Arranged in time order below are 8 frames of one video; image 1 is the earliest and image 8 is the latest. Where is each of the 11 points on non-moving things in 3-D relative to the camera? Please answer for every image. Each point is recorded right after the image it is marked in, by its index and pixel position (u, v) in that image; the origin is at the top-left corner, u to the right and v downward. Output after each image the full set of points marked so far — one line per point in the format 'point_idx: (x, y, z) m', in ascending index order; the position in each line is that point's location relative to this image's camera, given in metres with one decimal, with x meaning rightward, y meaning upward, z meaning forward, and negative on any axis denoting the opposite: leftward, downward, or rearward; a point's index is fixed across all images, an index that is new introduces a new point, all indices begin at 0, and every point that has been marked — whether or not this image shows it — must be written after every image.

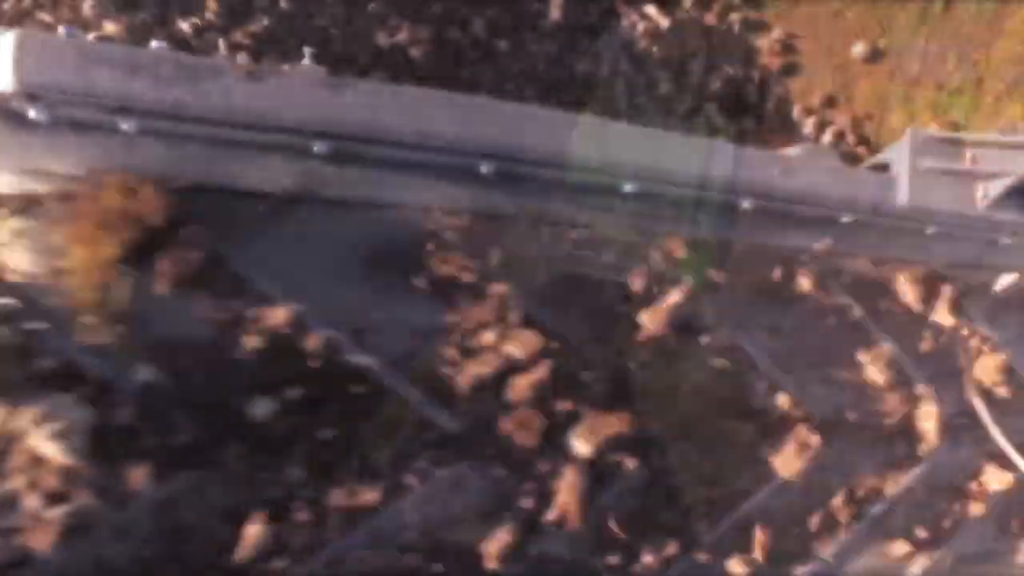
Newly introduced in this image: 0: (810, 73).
0: (+1.5, +1.0, +3.4) m
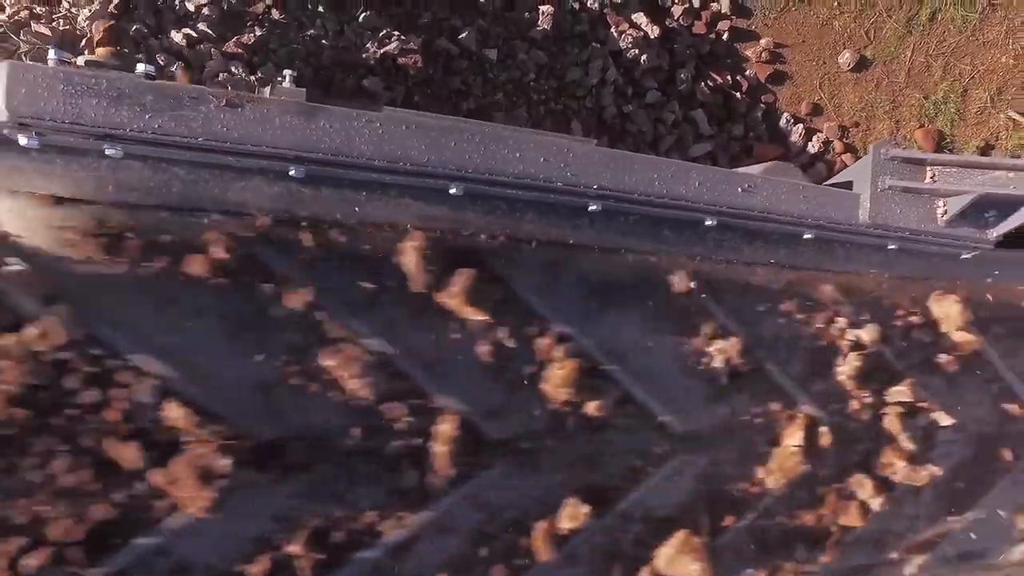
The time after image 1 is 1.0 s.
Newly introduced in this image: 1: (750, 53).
0: (+1.4, +1.0, +3.4) m
1: (+1.2, +1.2, +3.4) m
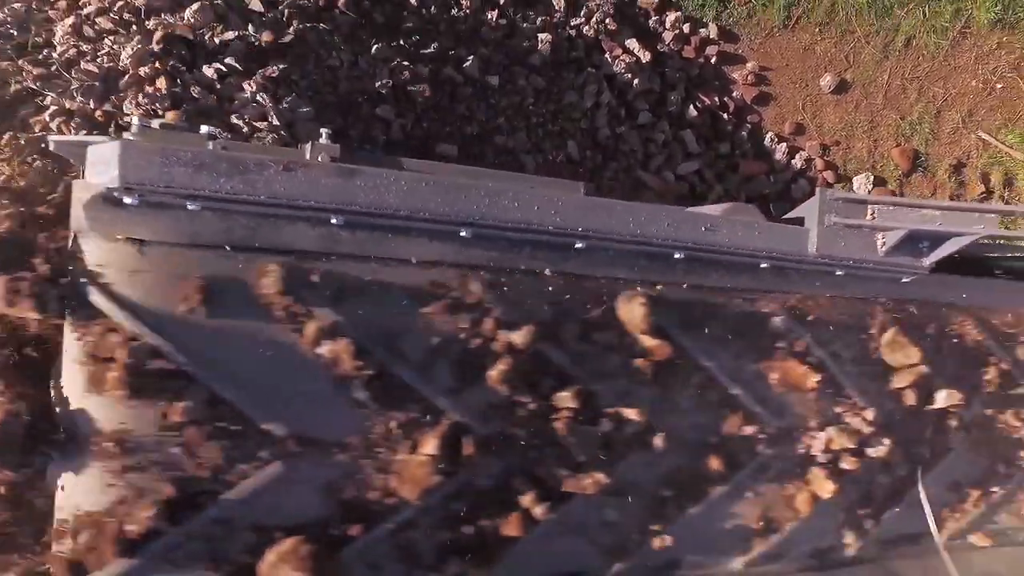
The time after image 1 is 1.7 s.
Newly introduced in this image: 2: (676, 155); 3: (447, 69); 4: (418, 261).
0: (+1.4, +1.0, +3.6) m
1: (+1.2, +1.1, +3.6) m
2: (+0.8, +0.7, +3.4) m
3: (-0.3, +0.9, +3.0) m
4: (-0.2, +0.1, +1.4) m
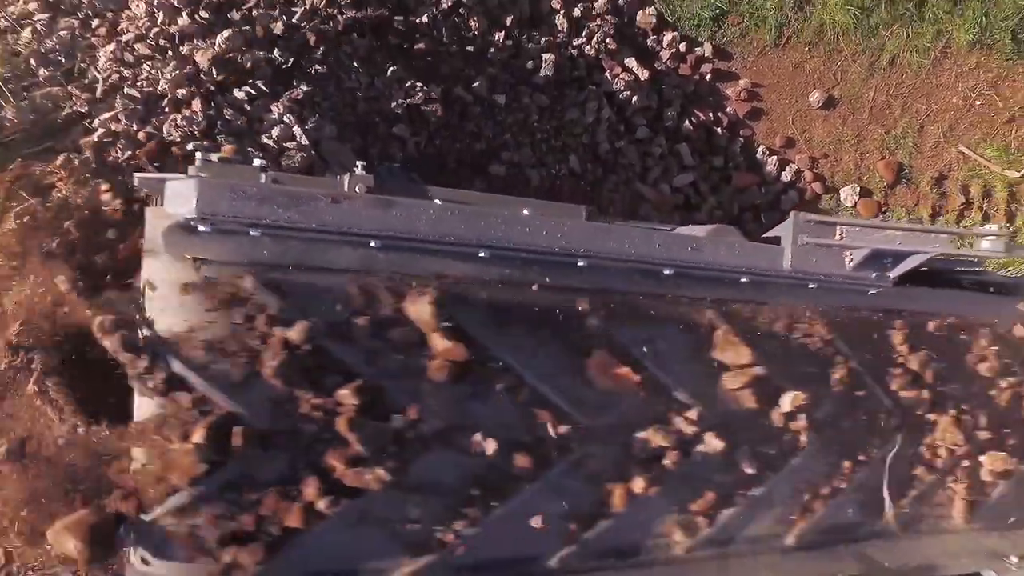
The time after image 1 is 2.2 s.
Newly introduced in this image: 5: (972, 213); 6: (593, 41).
0: (+1.4, +0.9, +3.9) m
1: (+1.2, +1.1, +3.8) m
2: (+0.8, +0.6, +3.6) m
3: (-0.3, +0.9, +3.2) m
4: (-0.2, 0.0, +1.6) m
5: (+2.6, +0.4, +4.0) m
6: (+0.4, +1.3, +3.5) m
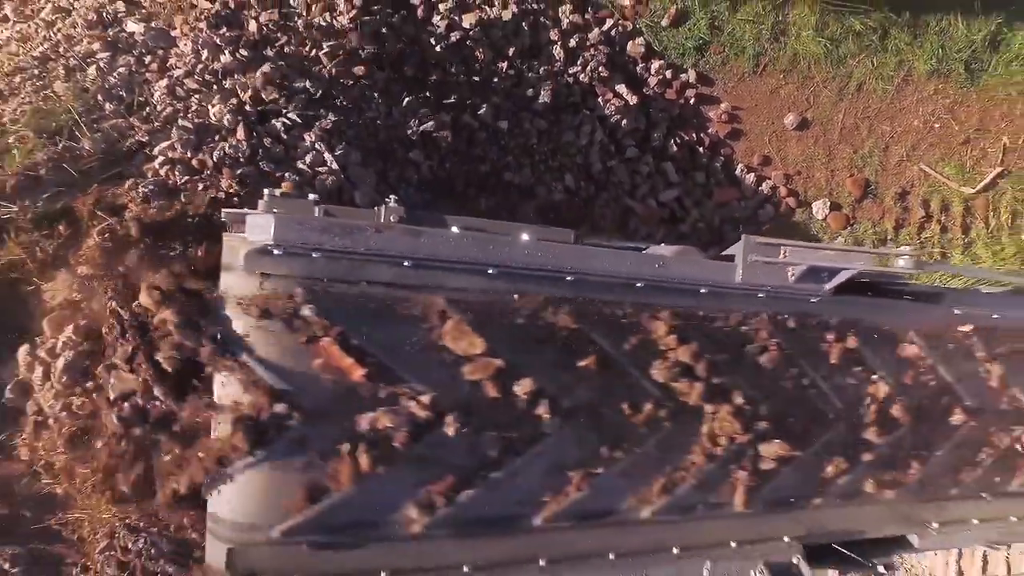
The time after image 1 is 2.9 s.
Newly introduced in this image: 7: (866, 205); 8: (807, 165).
0: (+1.5, +0.9, +4.3) m
1: (+1.2, +1.0, +4.2) m
2: (+0.8, +0.6, +4.0) m
3: (-0.2, +0.9, +3.6) m
4: (-0.1, 0.0, +2.0) m
5: (+2.6, +0.4, +4.4) m
6: (+0.4, +1.2, +3.9) m
7: (+2.2, +0.5, +4.4) m
8: (+1.8, +0.7, +4.3) m
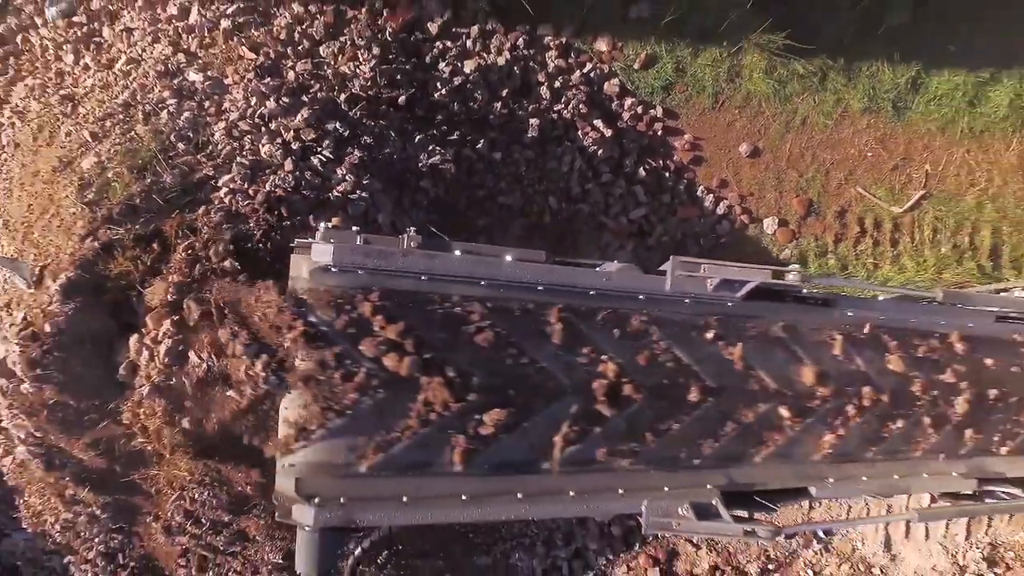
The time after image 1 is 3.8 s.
0: (+1.4, +0.9, +5.0) m
1: (+1.2, +1.0, +5.0) m
2: (+0.8, +0.6, +4.8) m
3: (-0.3, +0.9, +4.4) m
4: (-0.2, 0.0, +2.7) m
5: (+2.6, +0.3, +5.1) m
6: (+0.4, +1.2, +4.6) m
7: (+2.2, +0.5, +5.1) m
8: (+1.8, +0.7, +5.0) m
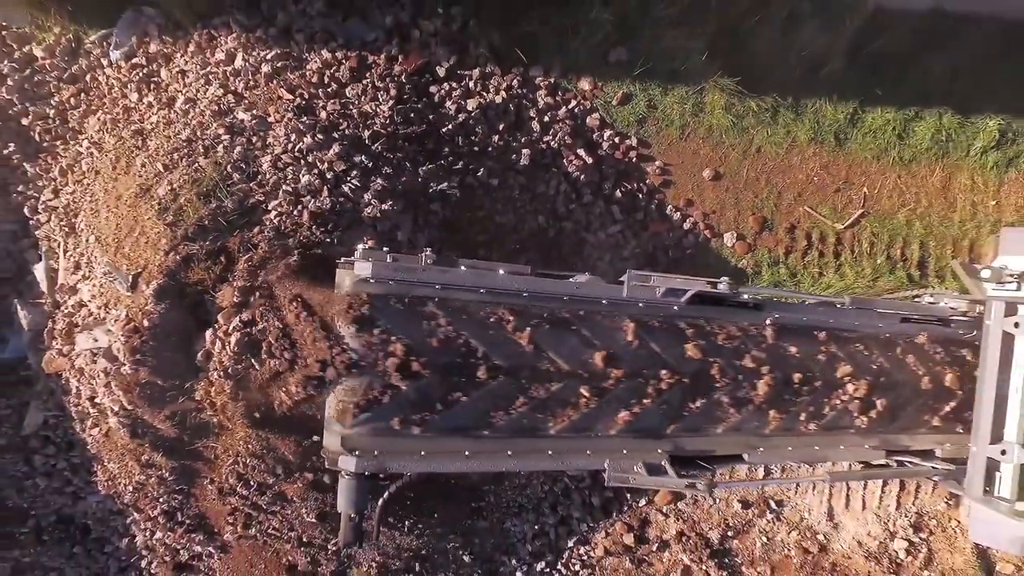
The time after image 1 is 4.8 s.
0: (+1.4, +0.8, +5.8) m
1: (+1.1, +1.0, +5.8) m
2: (+0.8, +0.5, +5.6) m
3: (-0.3, +0.8, +5.2) m
4: (-0.2, -0.1, +3.6) m
5: (+2.6, +0.3, +5.9) m
6: (+0.3, +1.2, +5.5) m
7: (+2.1, +0.4, +5.9) m
8: (+1.7, +0.7, +5.9) m
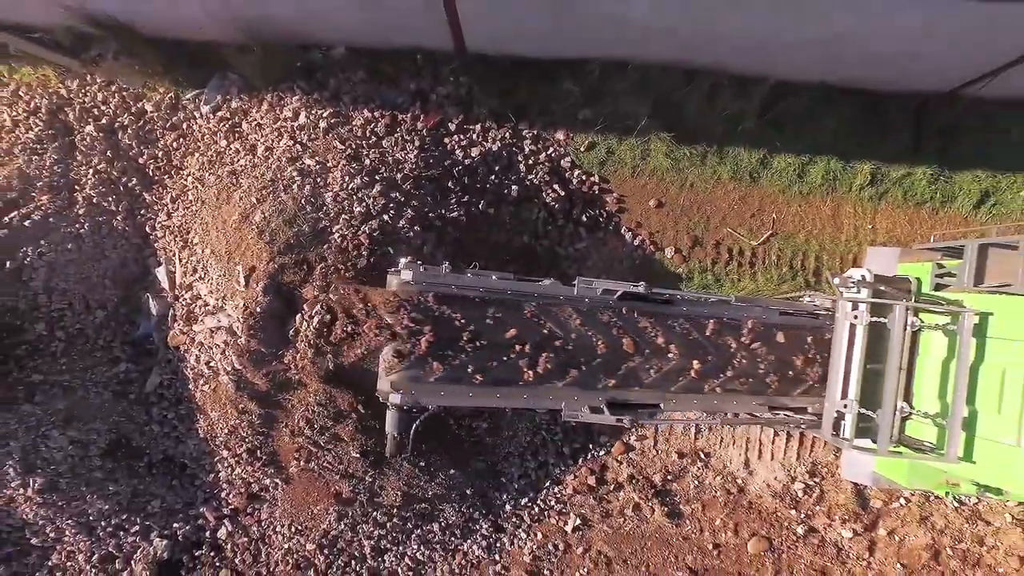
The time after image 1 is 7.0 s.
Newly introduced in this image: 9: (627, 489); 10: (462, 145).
0: (+1.3, +0.8, +7.7) m
1: (+1.1, +1.0, +7.7) m
2: (+0.7, +0.5, +7.5) m
3: (-0.4, +0.8, +7.1) m
4: (-0.3, -0.1, +5.4) m
5: (+2.5, +0.3, +7.8) m
6: (+0.3, +1.2, +7.4) m
7: (+2.0, +0.4, +7.8) m
8: (+1.6, +0.7, +7.7) m
9: (+1.3, -2.2, +7.8) m
10: (-0.5, +1.5, +7.2) m
